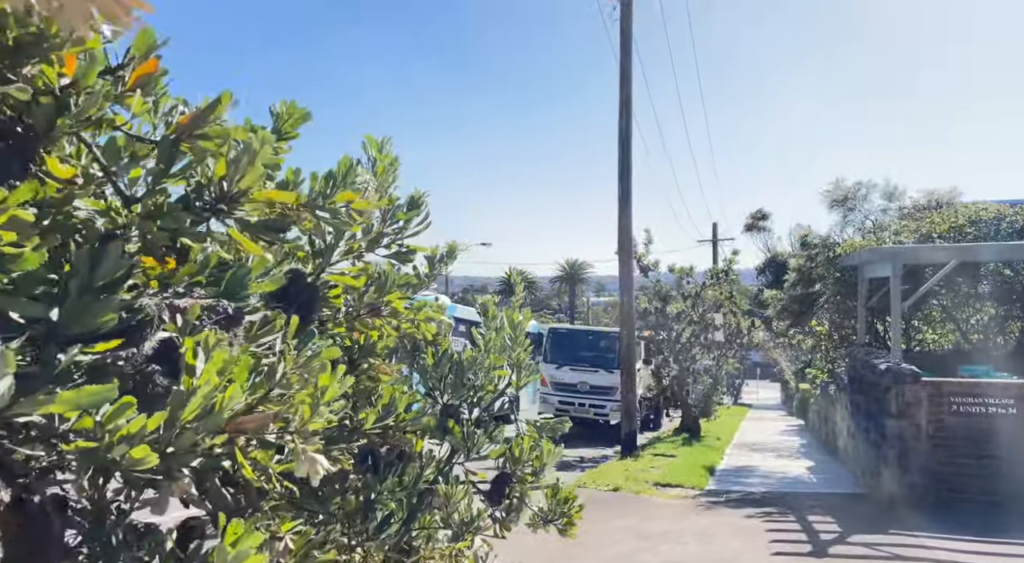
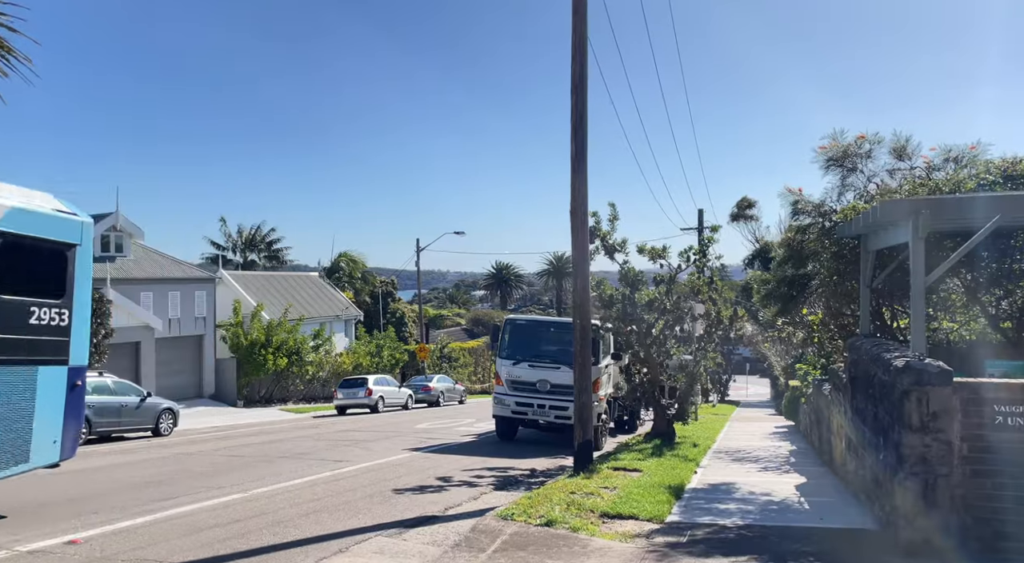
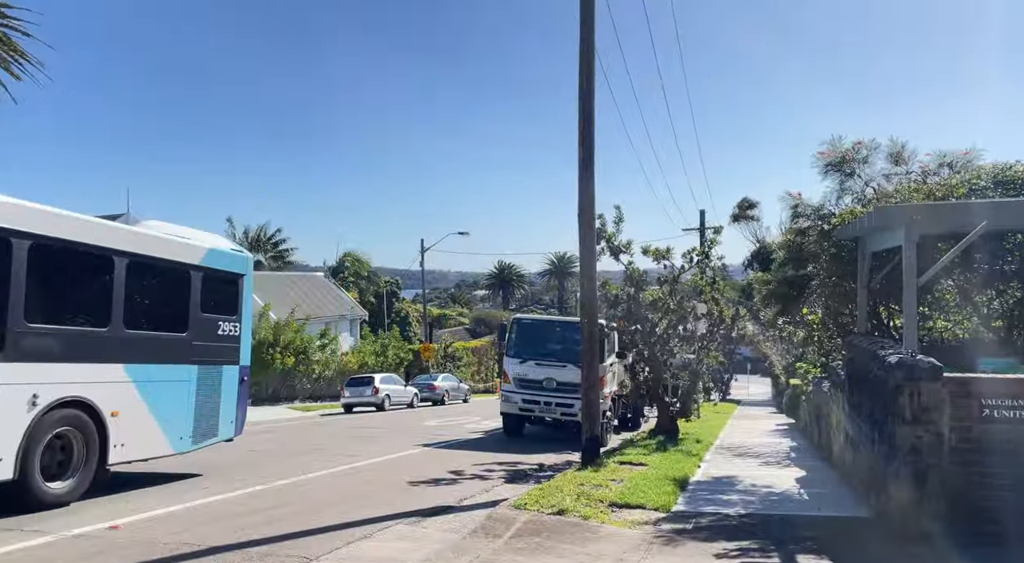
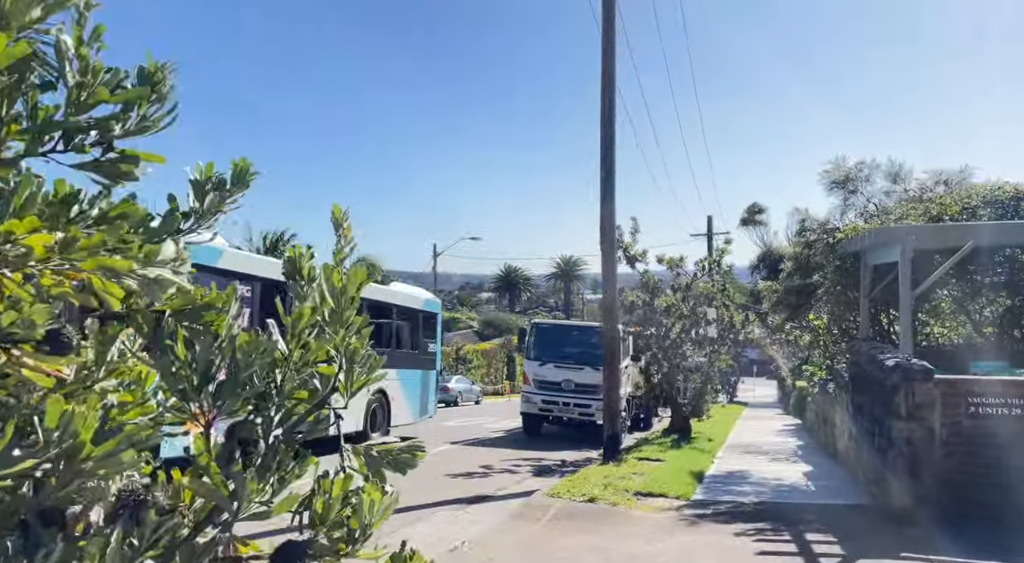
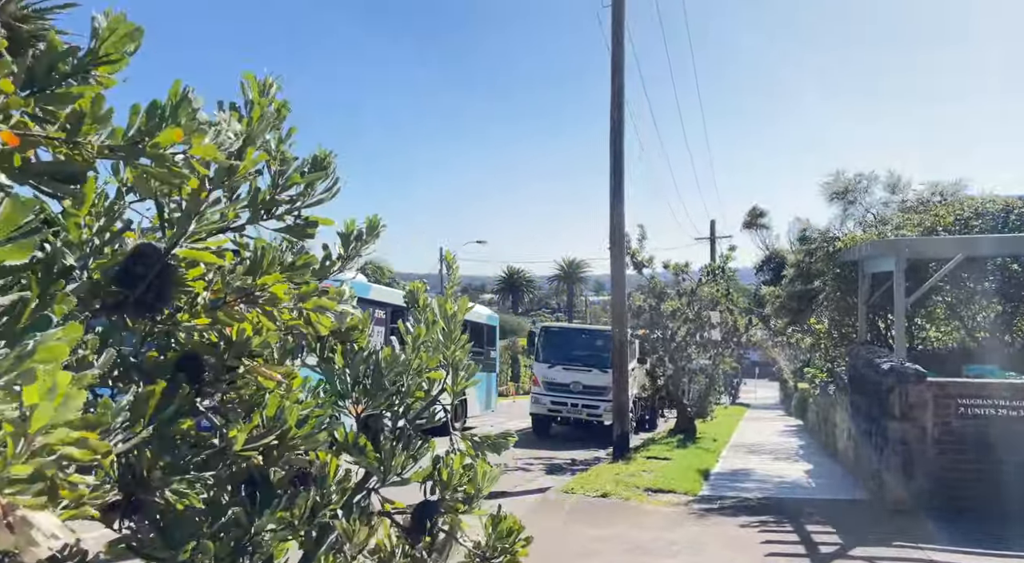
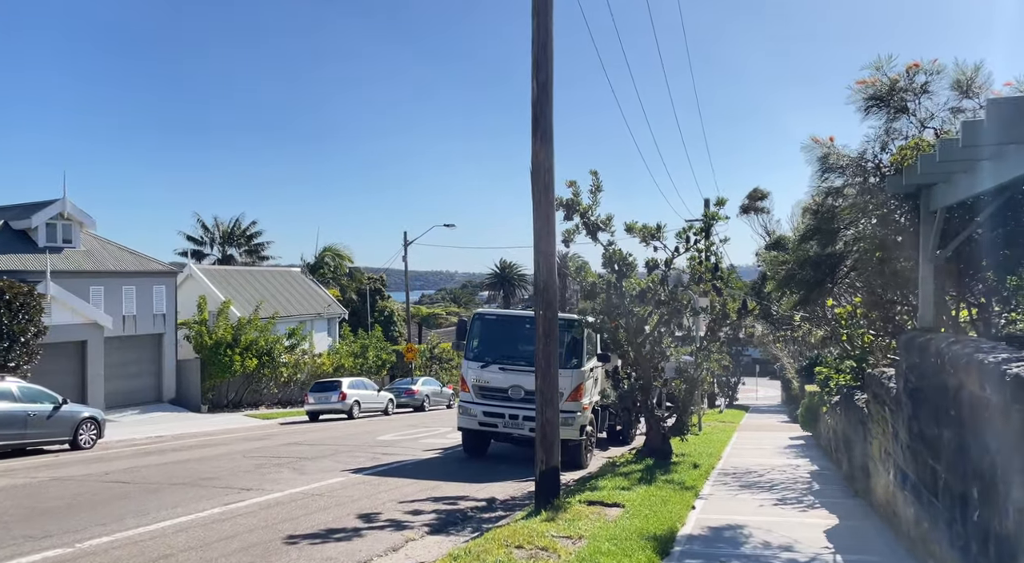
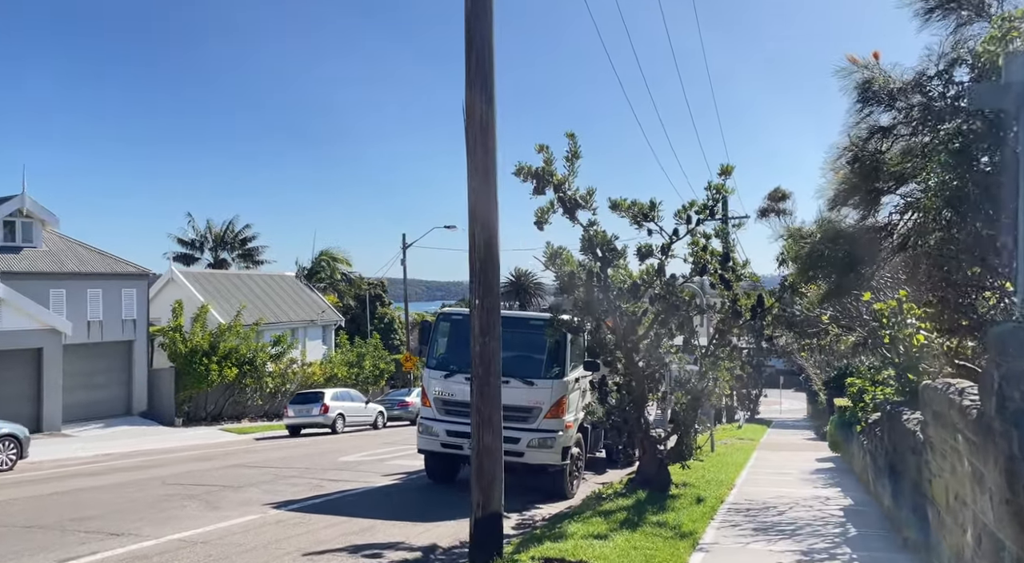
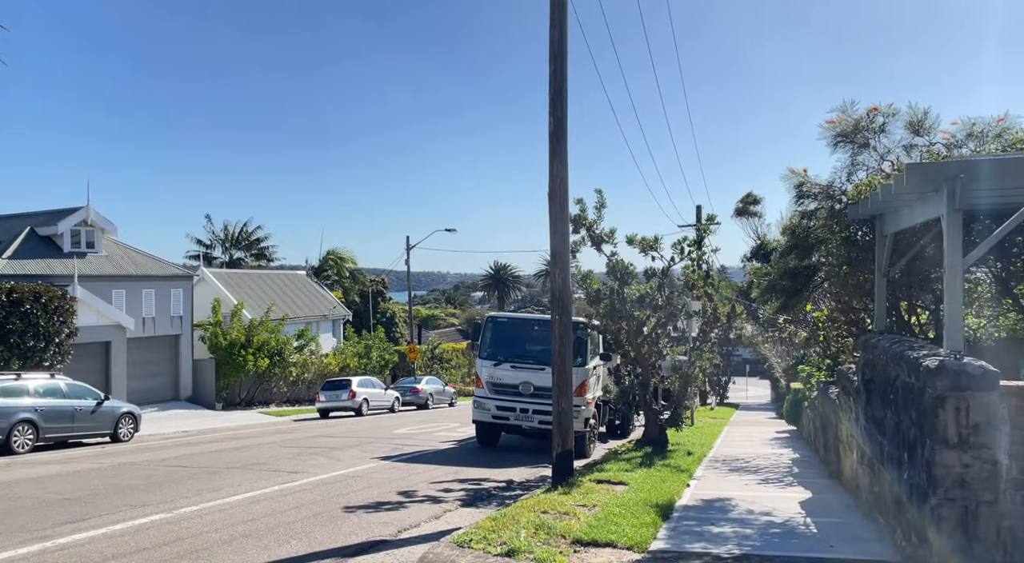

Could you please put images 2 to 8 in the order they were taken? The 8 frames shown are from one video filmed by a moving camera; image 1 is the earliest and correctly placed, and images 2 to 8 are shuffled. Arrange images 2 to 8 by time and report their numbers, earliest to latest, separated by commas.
5, 4, 3, 2, 8, 6, 7
